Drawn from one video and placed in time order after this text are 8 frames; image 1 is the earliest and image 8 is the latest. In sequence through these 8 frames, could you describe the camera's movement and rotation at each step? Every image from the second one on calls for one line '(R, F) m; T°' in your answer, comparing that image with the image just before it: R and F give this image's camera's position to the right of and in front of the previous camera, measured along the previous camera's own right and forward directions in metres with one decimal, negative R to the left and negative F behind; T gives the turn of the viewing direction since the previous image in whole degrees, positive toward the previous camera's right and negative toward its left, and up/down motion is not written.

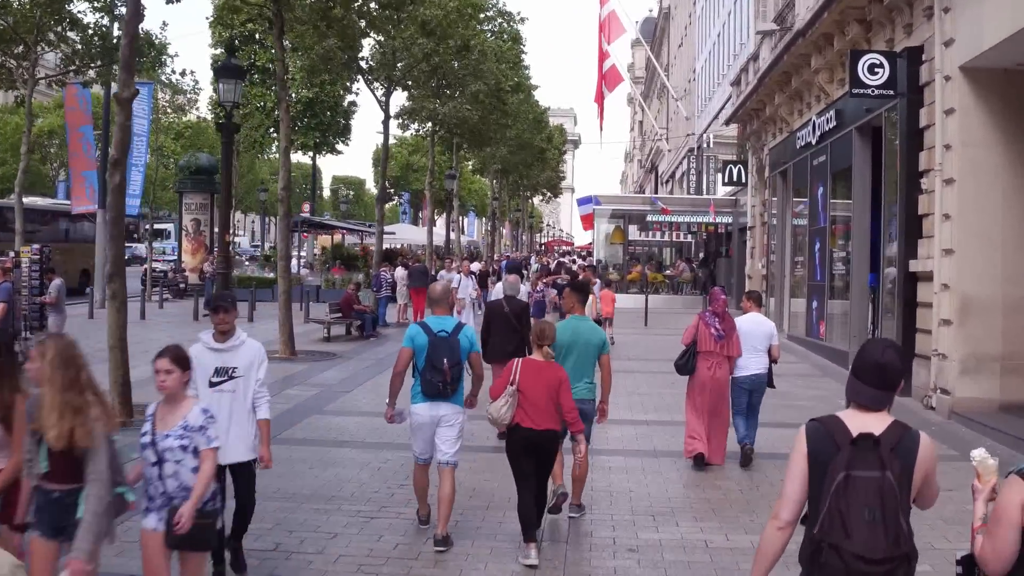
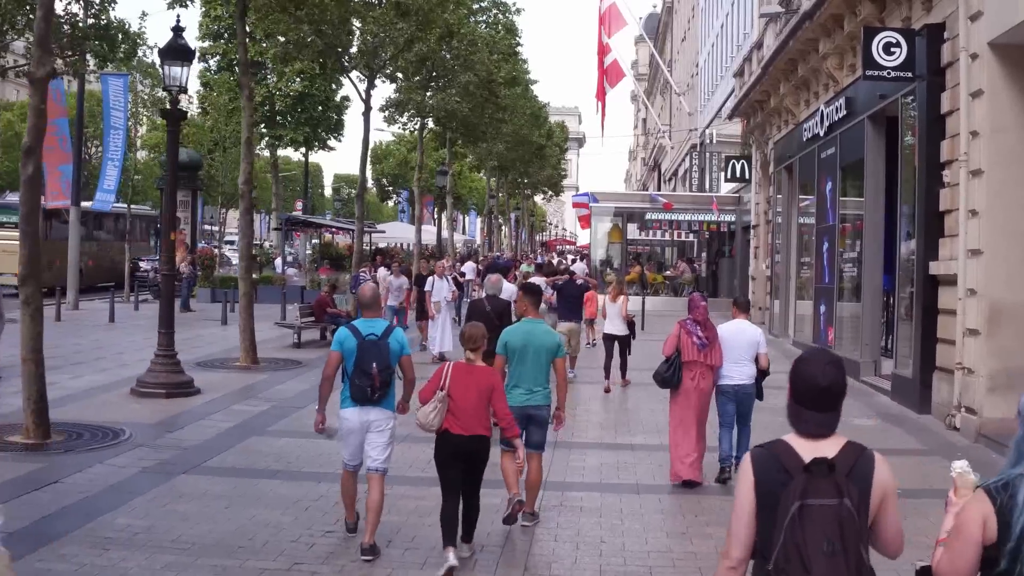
(+0.4, +1.4) m; 0°
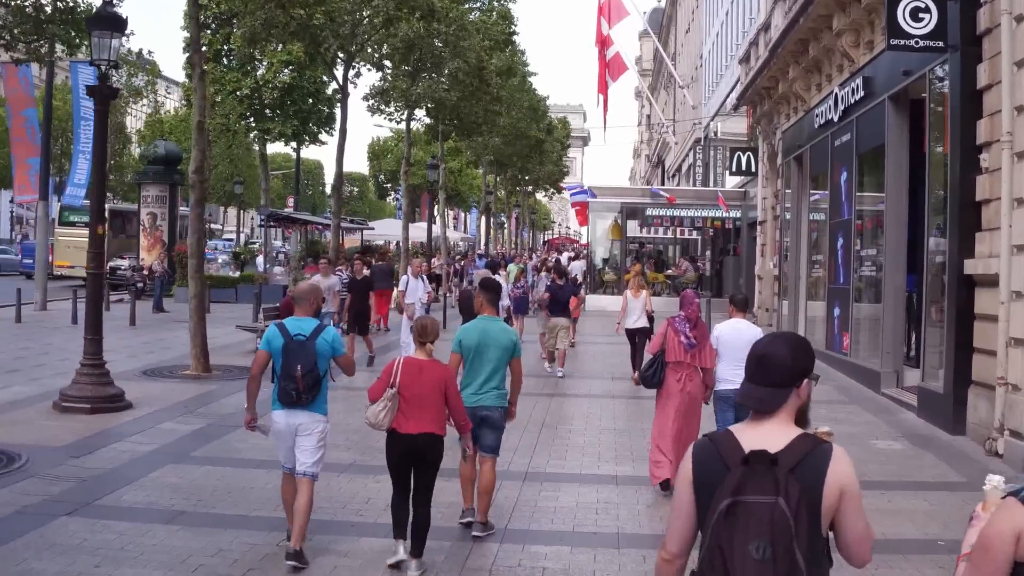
(+0.4, +1.6) m; 0°
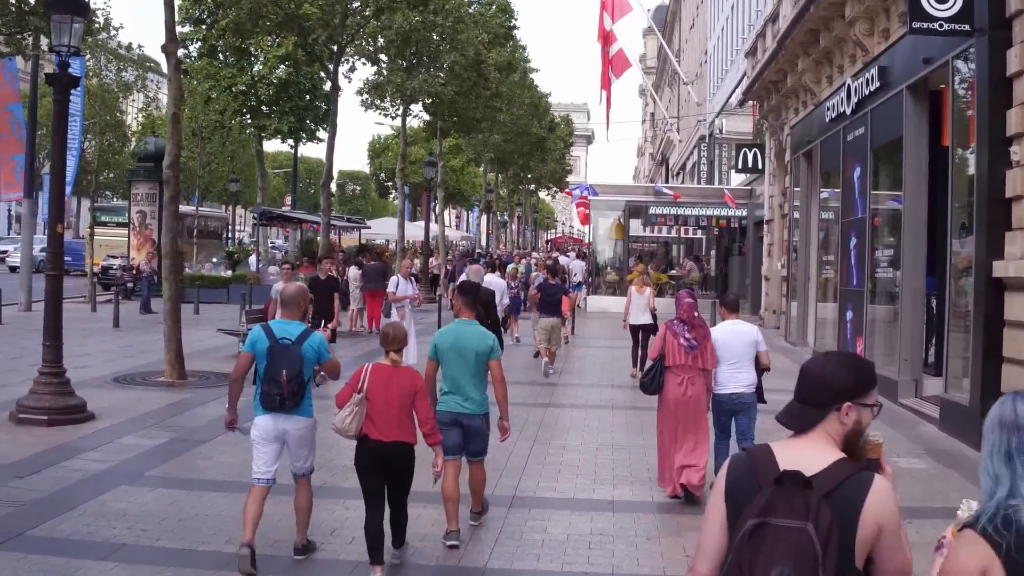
(+0.1, +0.8) m; 0°
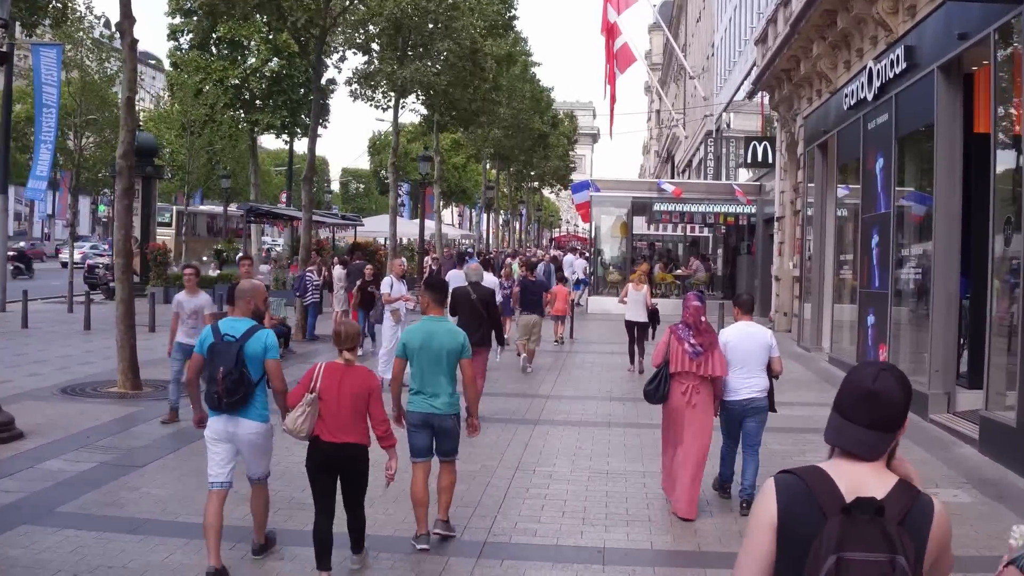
(+0.2, +1.3) m; 0°
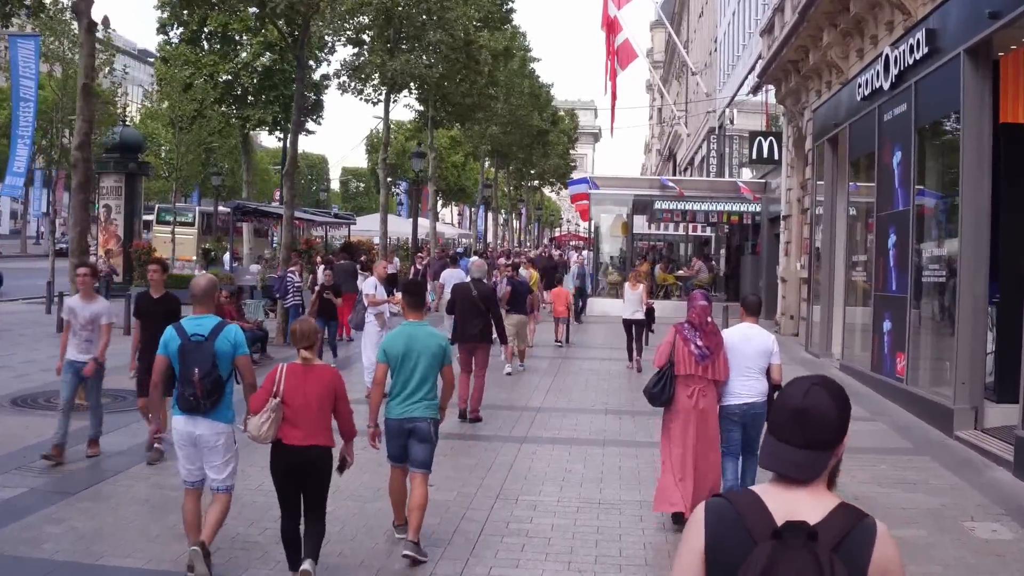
(+0.2, +1.0) m; 0°
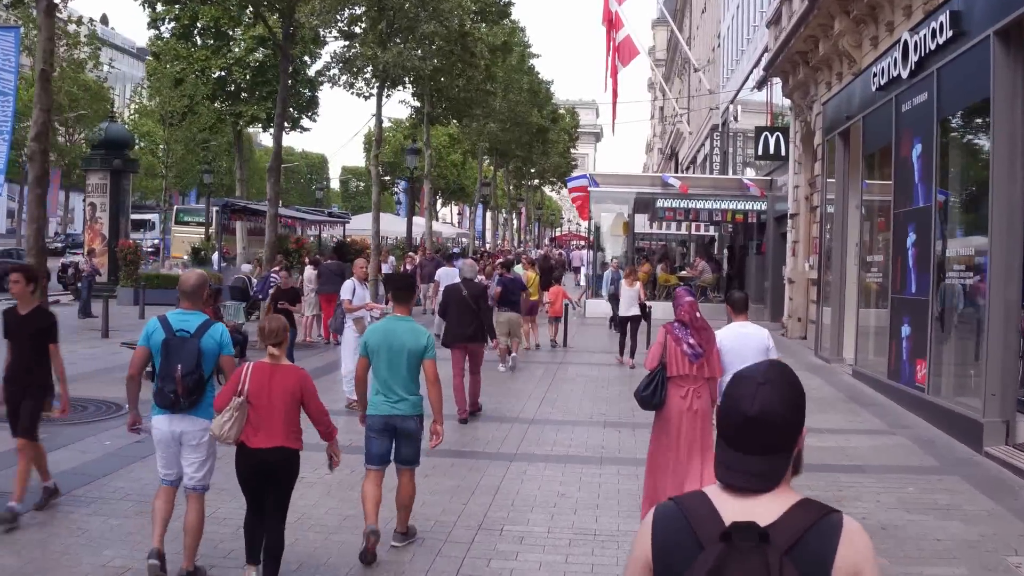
(+0.1, +0.9) m; 0°
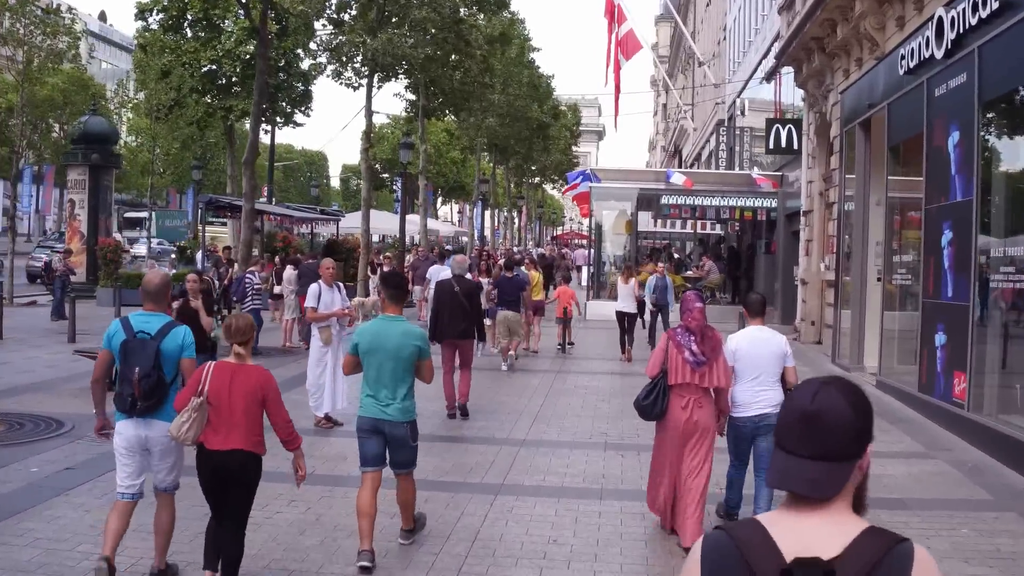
(+0.1, +1.2) m; 0°
